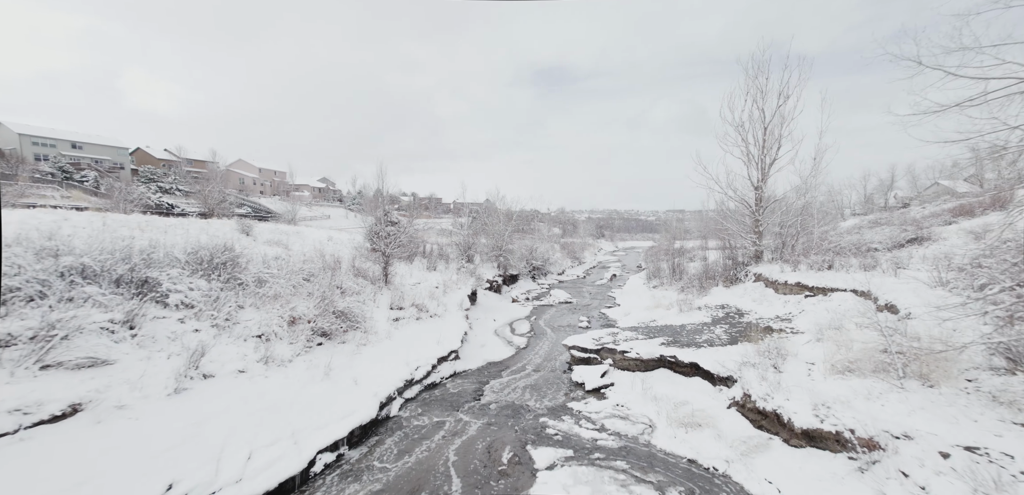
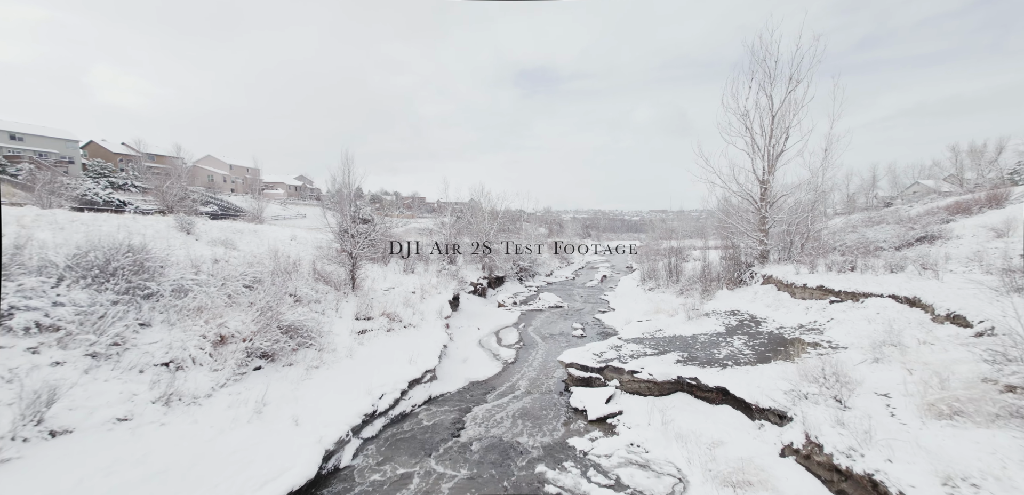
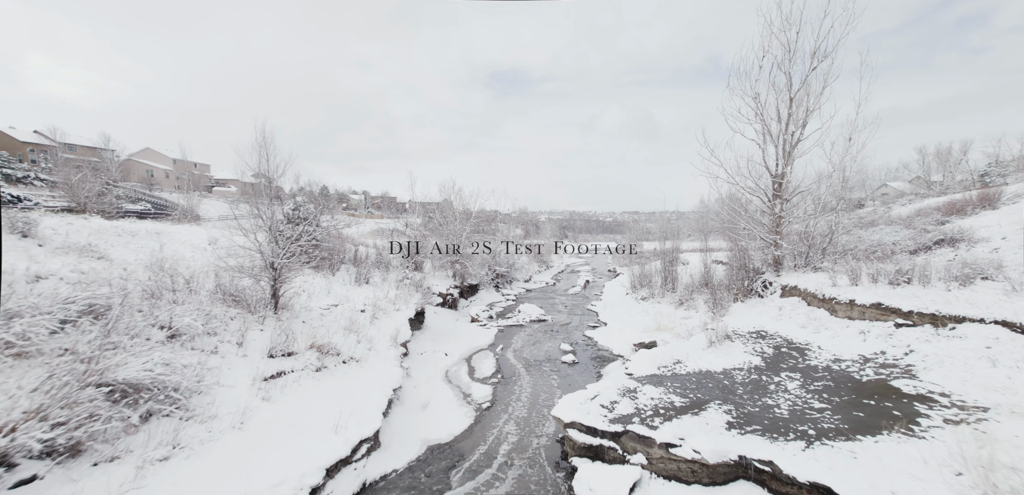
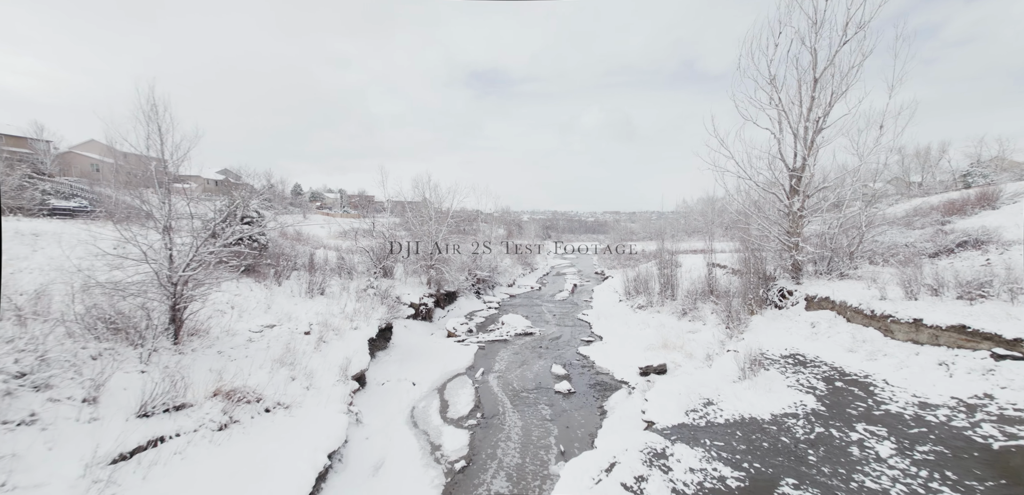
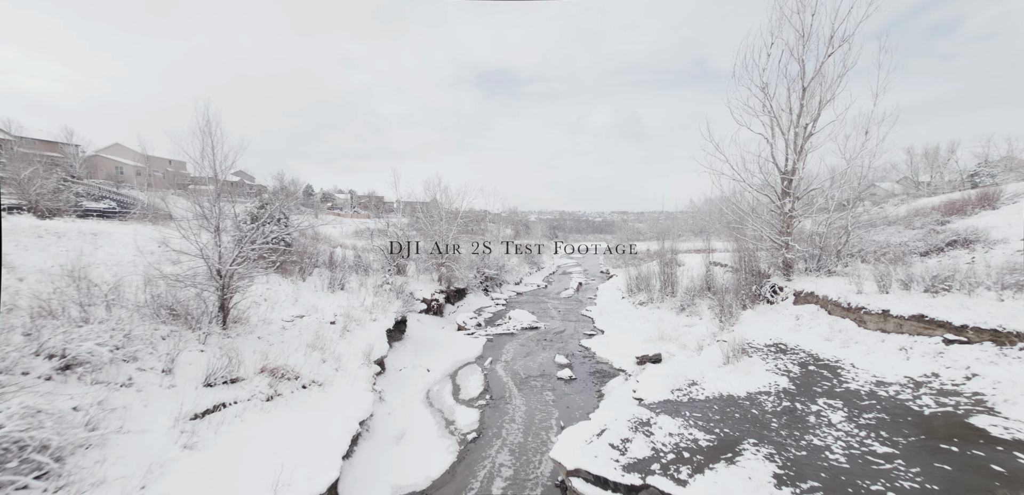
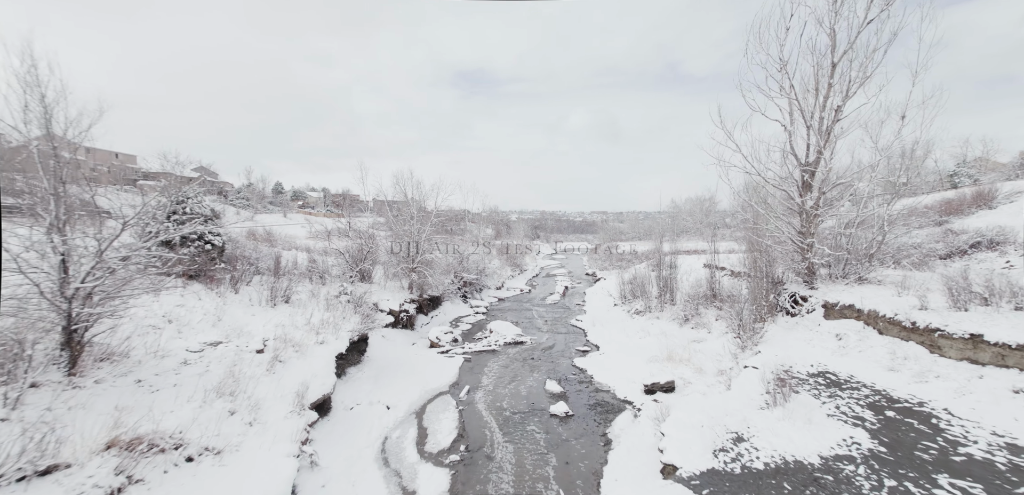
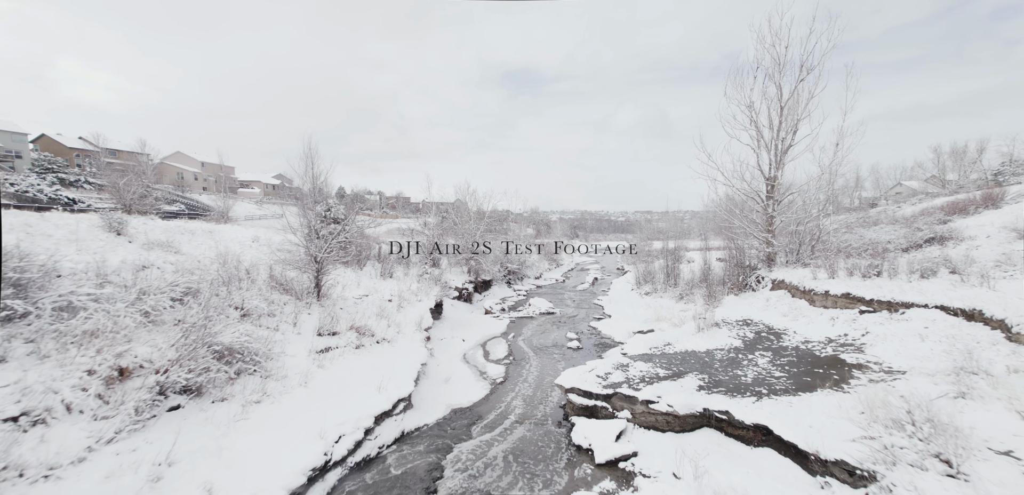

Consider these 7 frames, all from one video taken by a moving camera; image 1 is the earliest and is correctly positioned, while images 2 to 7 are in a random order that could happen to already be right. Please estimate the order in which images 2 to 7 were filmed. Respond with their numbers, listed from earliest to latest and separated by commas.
2, 7, 3, 5, 4, 6
